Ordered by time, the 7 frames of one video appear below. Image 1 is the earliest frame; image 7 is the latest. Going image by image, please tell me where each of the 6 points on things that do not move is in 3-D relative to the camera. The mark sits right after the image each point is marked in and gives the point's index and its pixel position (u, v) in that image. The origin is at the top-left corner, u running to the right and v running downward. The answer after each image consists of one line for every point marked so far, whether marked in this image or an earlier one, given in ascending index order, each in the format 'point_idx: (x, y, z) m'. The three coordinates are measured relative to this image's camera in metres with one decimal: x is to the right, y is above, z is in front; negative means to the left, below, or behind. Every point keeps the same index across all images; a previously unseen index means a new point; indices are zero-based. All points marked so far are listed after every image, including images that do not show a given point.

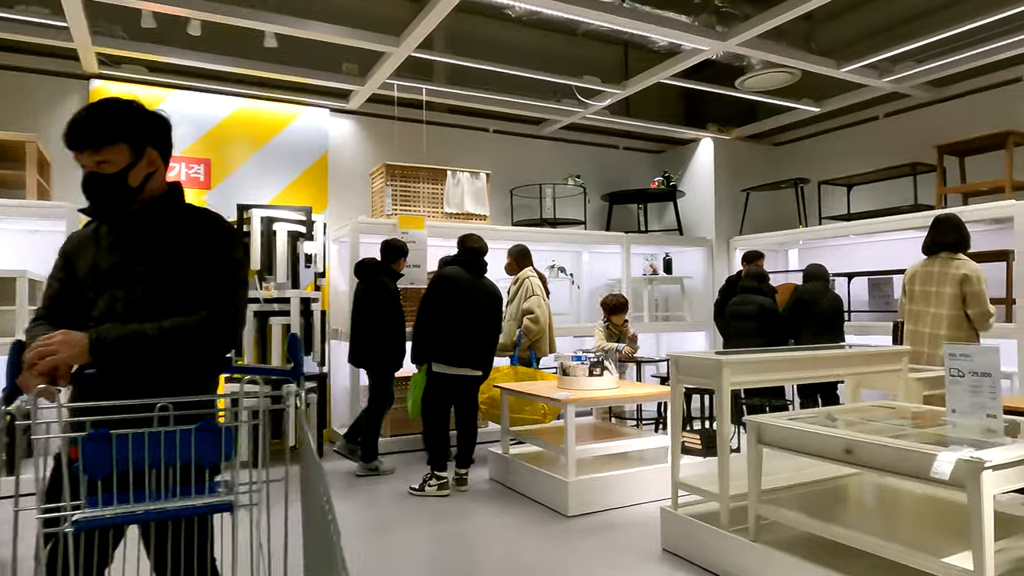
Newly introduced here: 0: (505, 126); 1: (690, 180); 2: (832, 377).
0: (-0.1, +1.4, +6.0) m
1: (+1.7, +1.1, +6.5) m
2: (+1.4, -0.4, +2.9) m
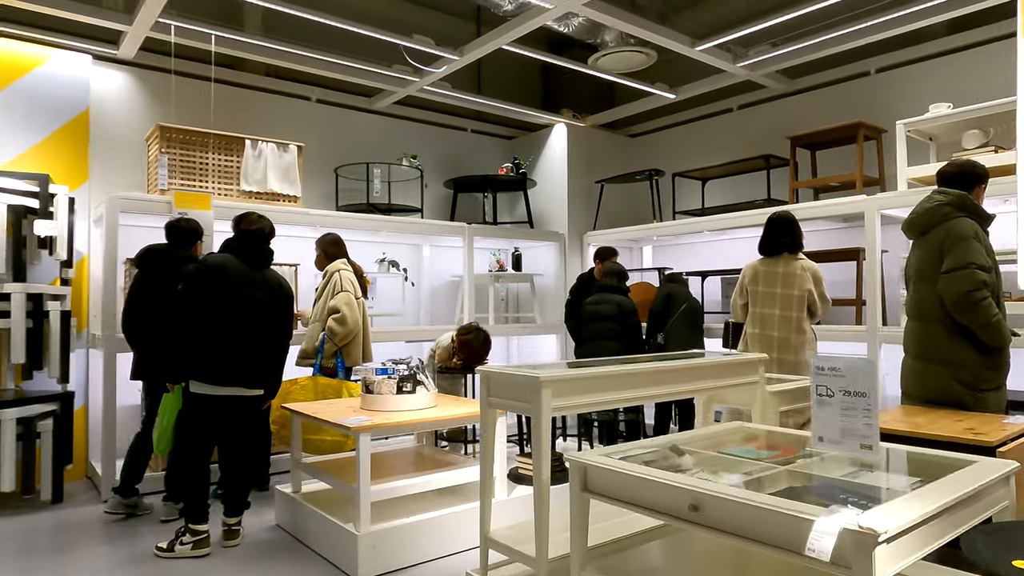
0: (-1.4, +1.5, +5.1) m
1: (+0.3, +1.1, +5.9) m
2: (+0.6, -0.4, +2.3) m
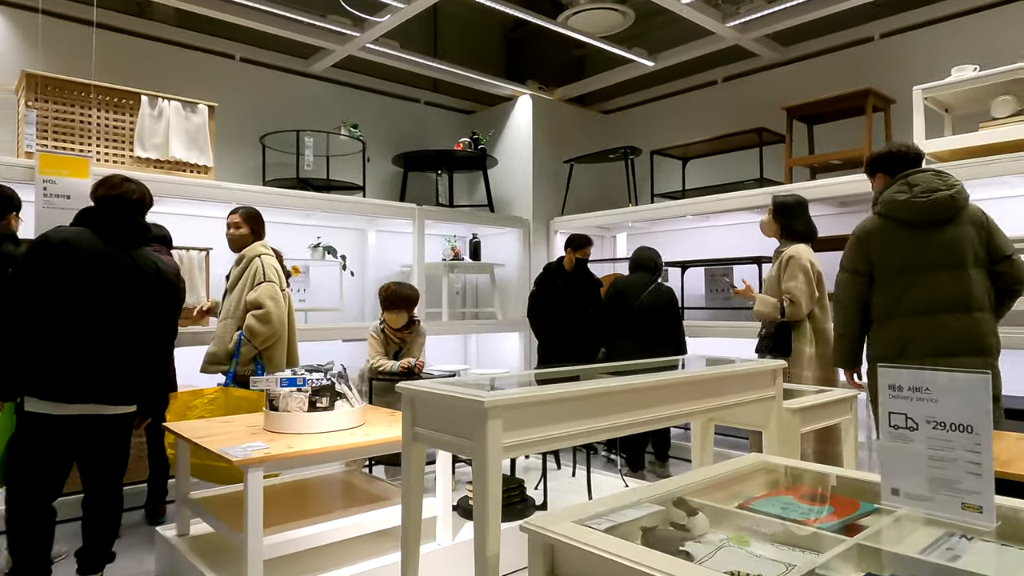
0: (-1.7, +1.5, +4.4) m
1: (-0.1, +1.1, +5.3) m
2: (+0.4, -0.3, +1.7) m
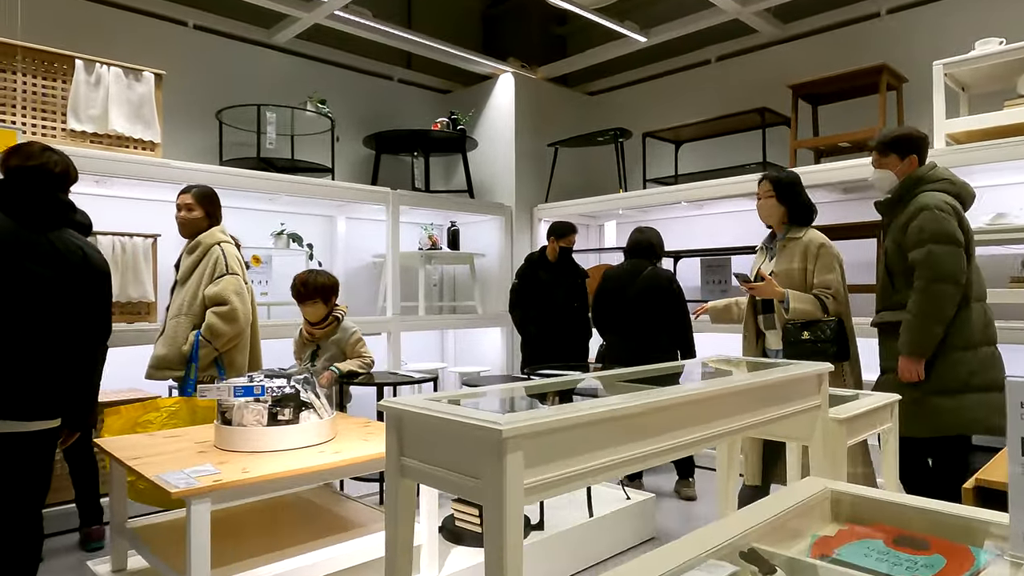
0: (-1.8, +1.6, +3.9) m
1: (-0.2, +1.2, +4.9) m
2: (+0.4, -0.3, +1.4) m
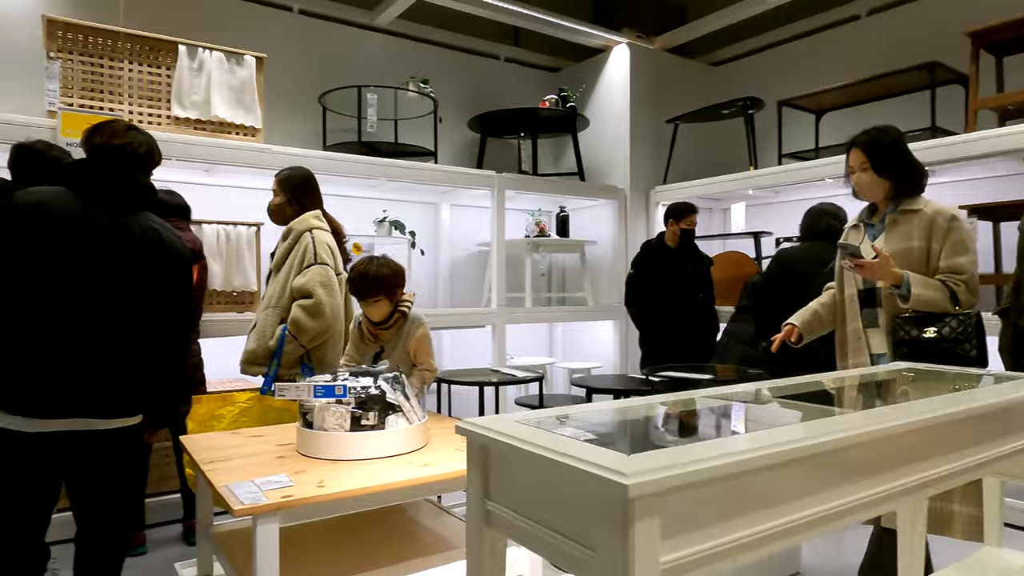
0: (-1.1, +1.6, +3.8) m
1: (+0.6, +1.3, +4.6) m
2: (+0.6, -0.3, +1.0) m
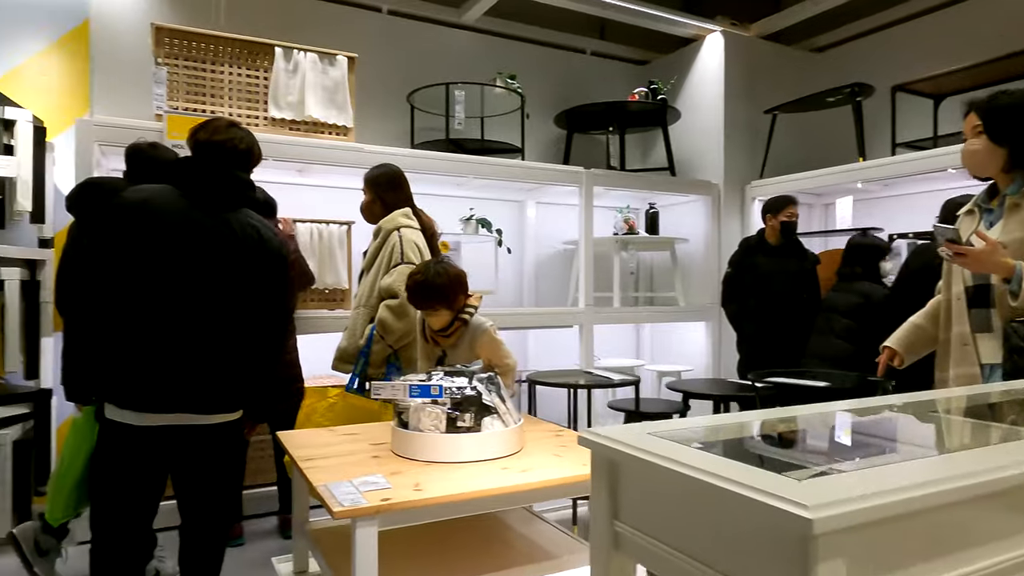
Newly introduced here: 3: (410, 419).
0: (-0.6, +1.7, +3.9) m
1: (+1.1, +1.3, +4.4) m
2: (+0.8, -0.3, +0.8) m
3: (-0.3, -0.3, +1.7) m
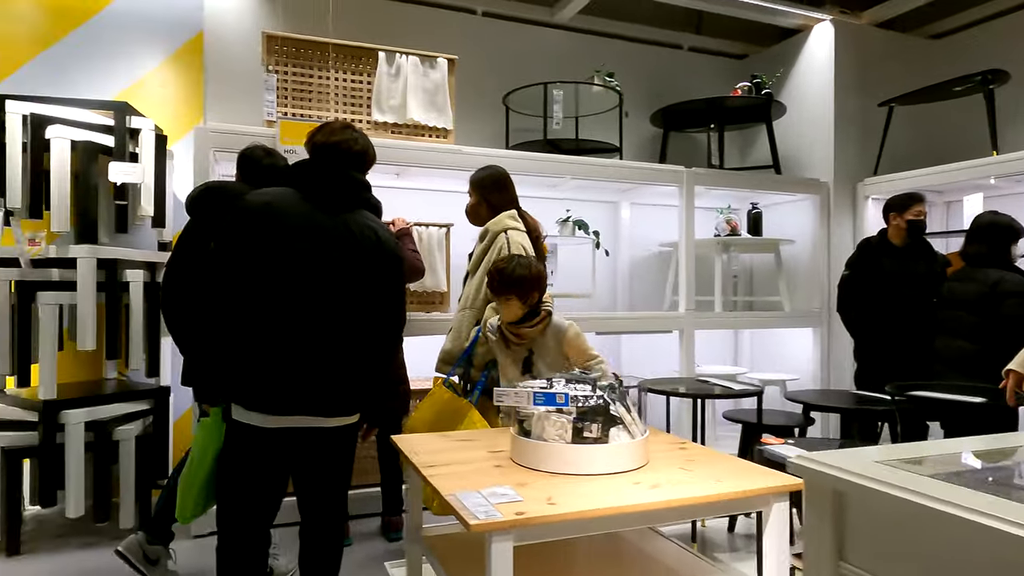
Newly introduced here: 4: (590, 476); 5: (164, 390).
0: (-0.1, +1.6, +3.8) m
1: (+1.7, +1.2, +4.2) m
2: (+1.0, -0.3, +0.7) m
3: (+0.1, -0.3, +1.6) m
4: (+0.2, -0.4, +1.6) m
5: (-1.5, -0.4, +2.9) m
